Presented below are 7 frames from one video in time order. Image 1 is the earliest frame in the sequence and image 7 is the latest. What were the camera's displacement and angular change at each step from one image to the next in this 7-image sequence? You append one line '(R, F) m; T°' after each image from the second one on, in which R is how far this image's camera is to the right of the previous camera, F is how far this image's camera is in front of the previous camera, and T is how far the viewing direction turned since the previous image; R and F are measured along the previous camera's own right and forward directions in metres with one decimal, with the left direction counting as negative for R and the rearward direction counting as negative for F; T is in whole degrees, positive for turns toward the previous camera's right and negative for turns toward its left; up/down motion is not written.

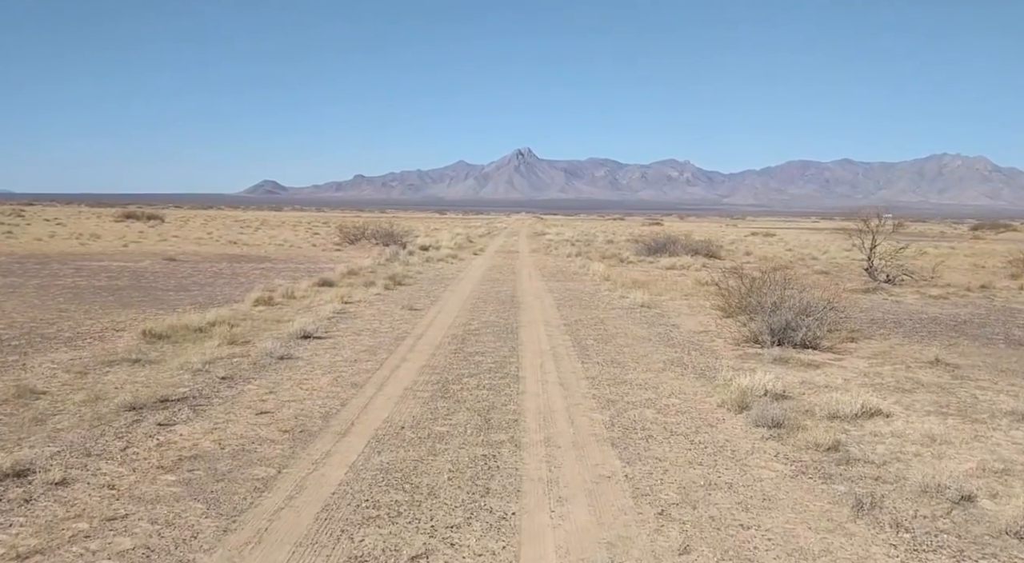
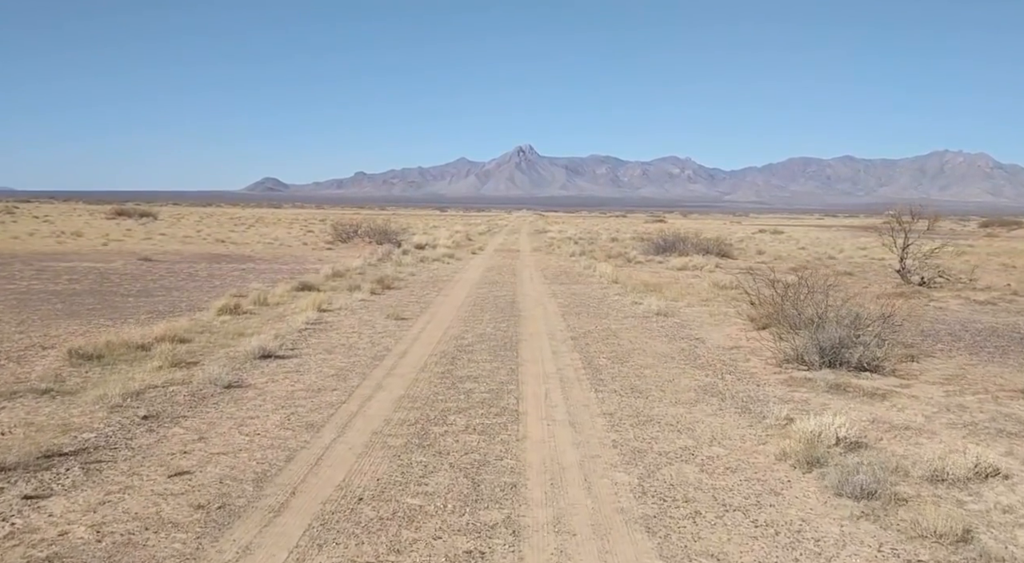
(0.0, +2.4) m; 0°
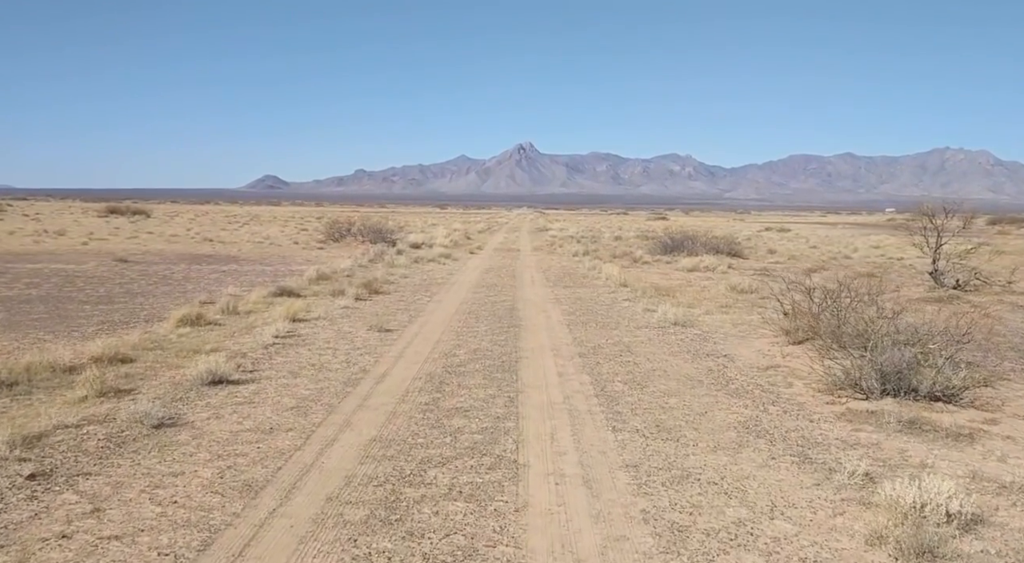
(0.0, +2.1) m; 0°
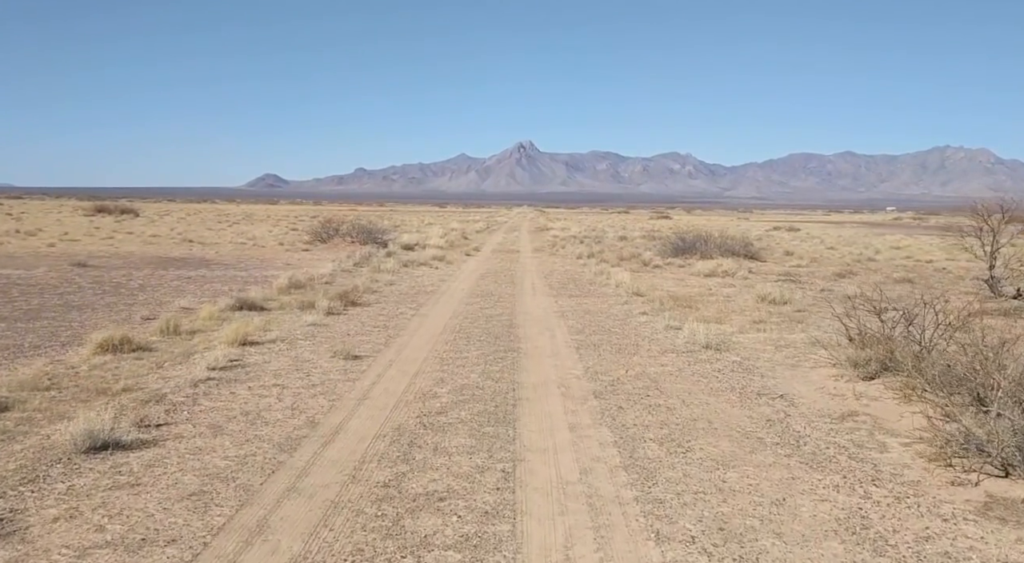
(0.0, +3.0) m; 0°
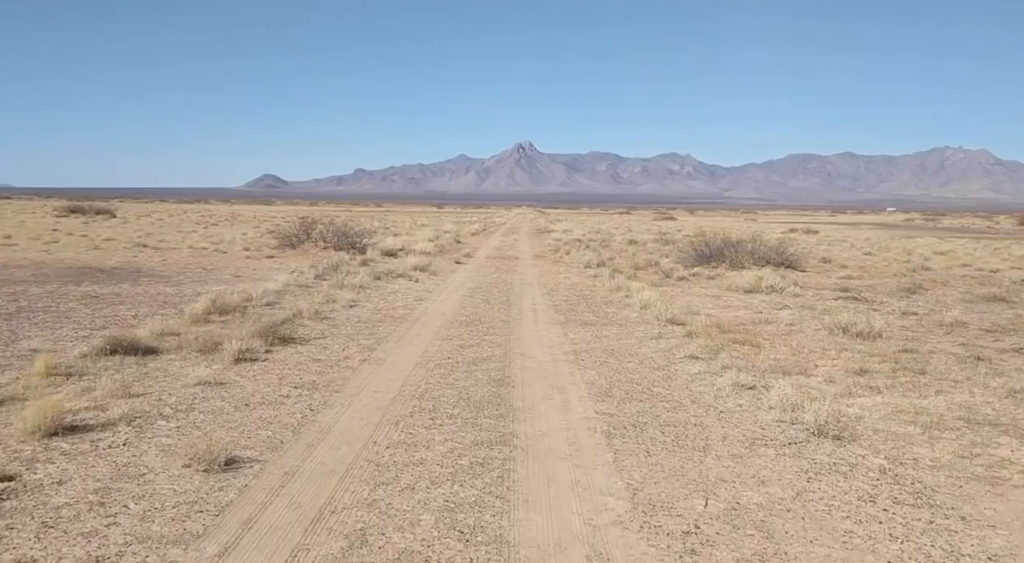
(+0.1, +5.6) m; 0°
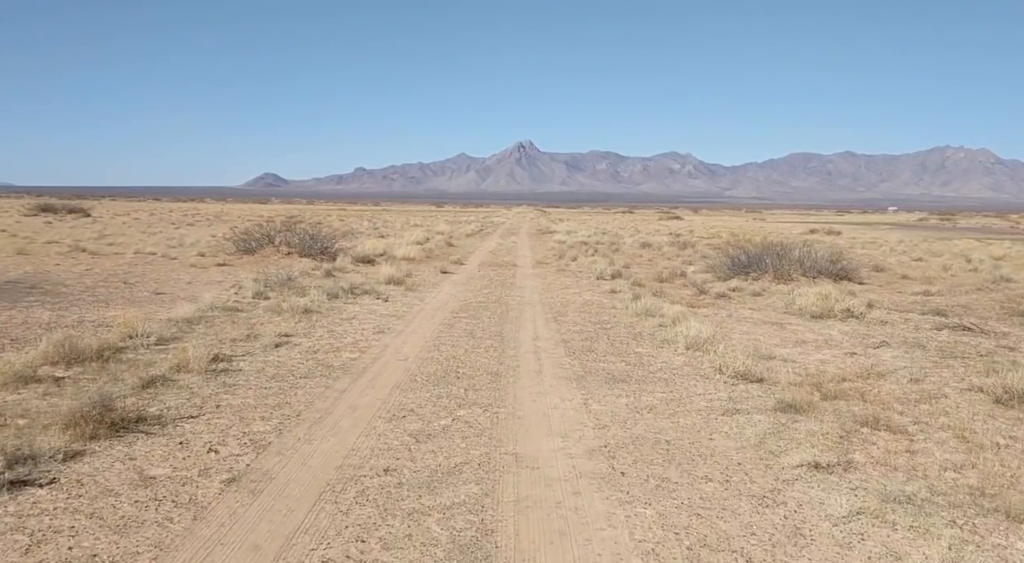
(+0.1, +5.8) m; 0°
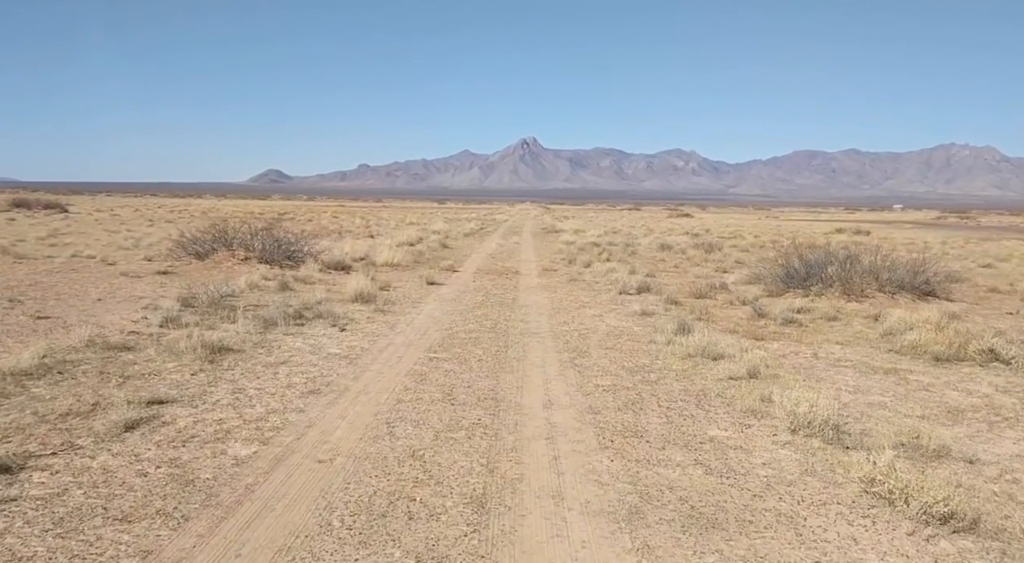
(0.0, +5.4) m; 0°
